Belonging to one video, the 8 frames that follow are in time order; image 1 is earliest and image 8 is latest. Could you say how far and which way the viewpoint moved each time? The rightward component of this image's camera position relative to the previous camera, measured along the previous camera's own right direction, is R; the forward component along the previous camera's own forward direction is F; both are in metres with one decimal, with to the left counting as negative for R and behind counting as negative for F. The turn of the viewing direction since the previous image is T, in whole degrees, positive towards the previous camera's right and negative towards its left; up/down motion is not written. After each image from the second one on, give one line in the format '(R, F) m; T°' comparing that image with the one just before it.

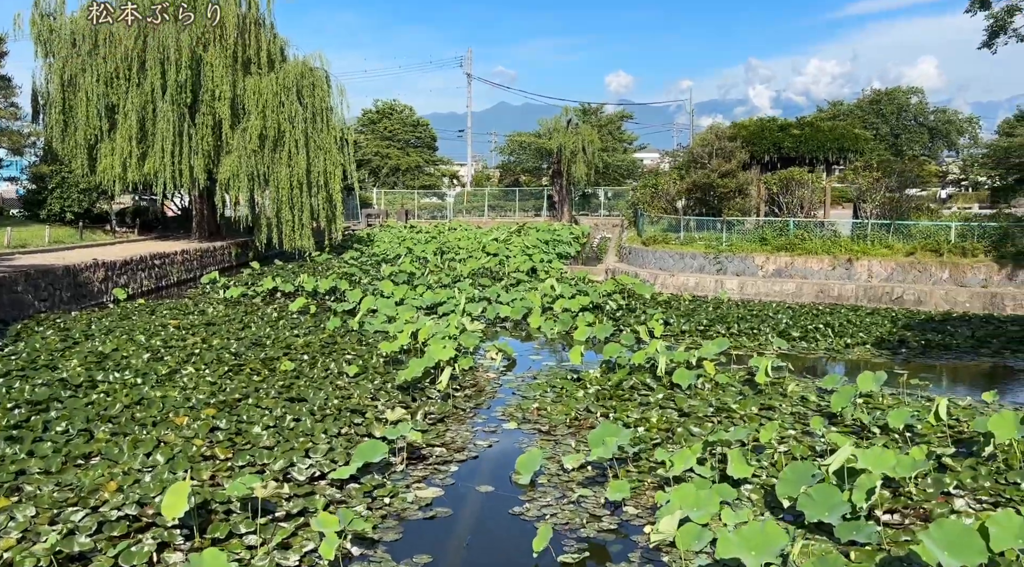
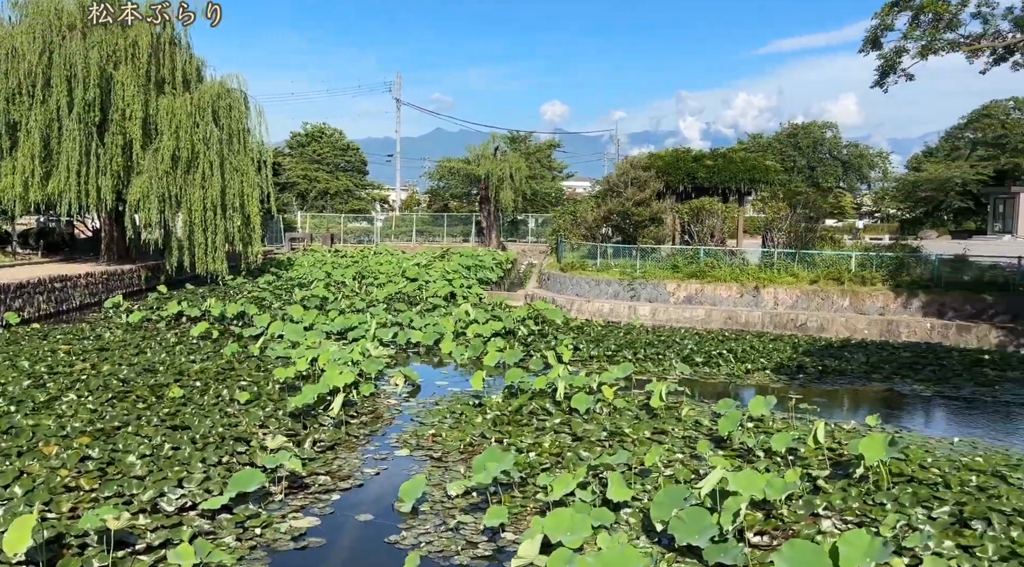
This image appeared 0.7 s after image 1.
(+0.3, -0.1) m; +4°
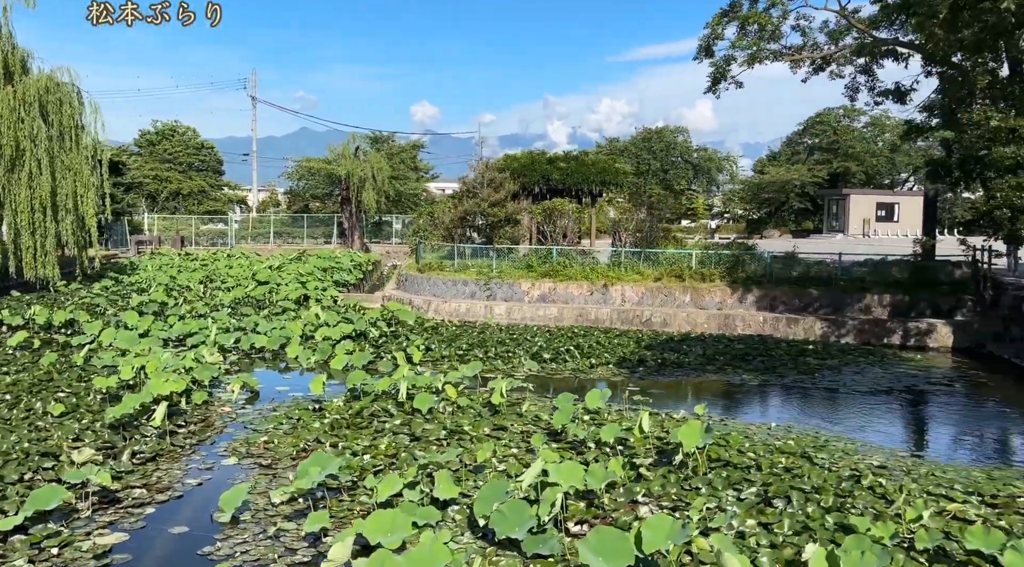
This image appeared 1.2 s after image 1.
(+0.2, 0.0) m; +8°
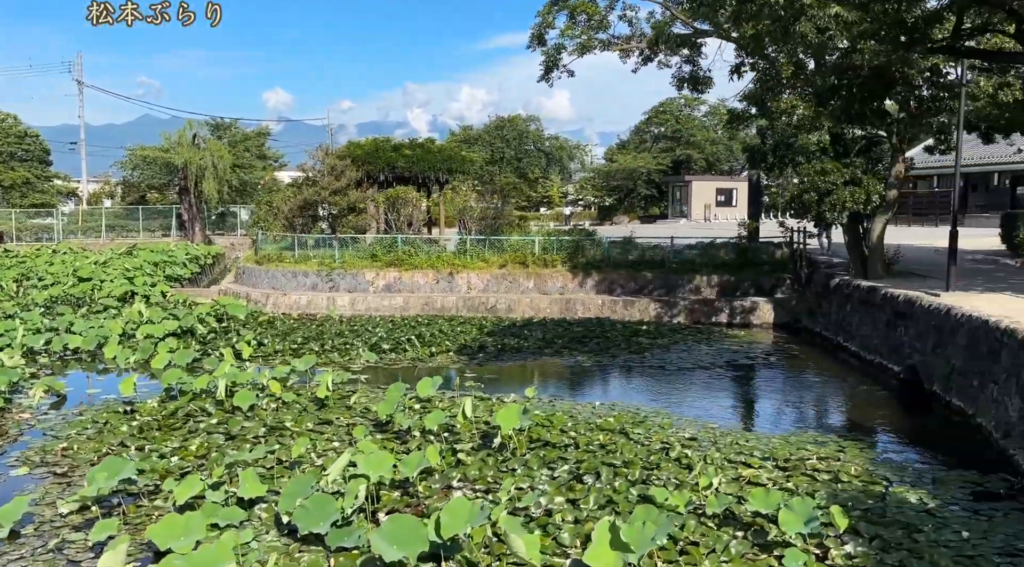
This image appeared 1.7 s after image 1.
(+0.3, 0.0) m; +8°
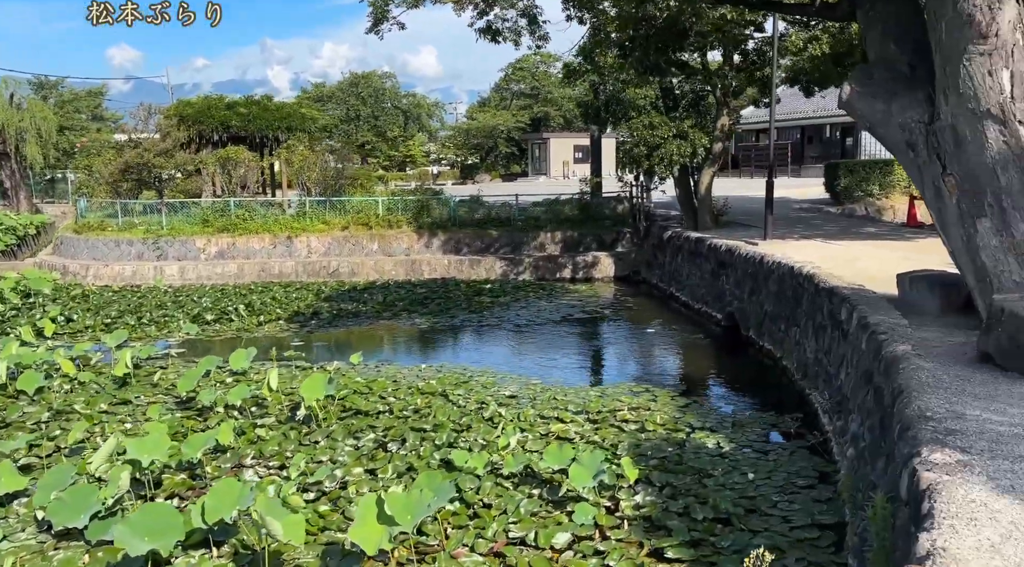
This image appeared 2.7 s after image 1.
(+0.5, +0.1) m; +8°
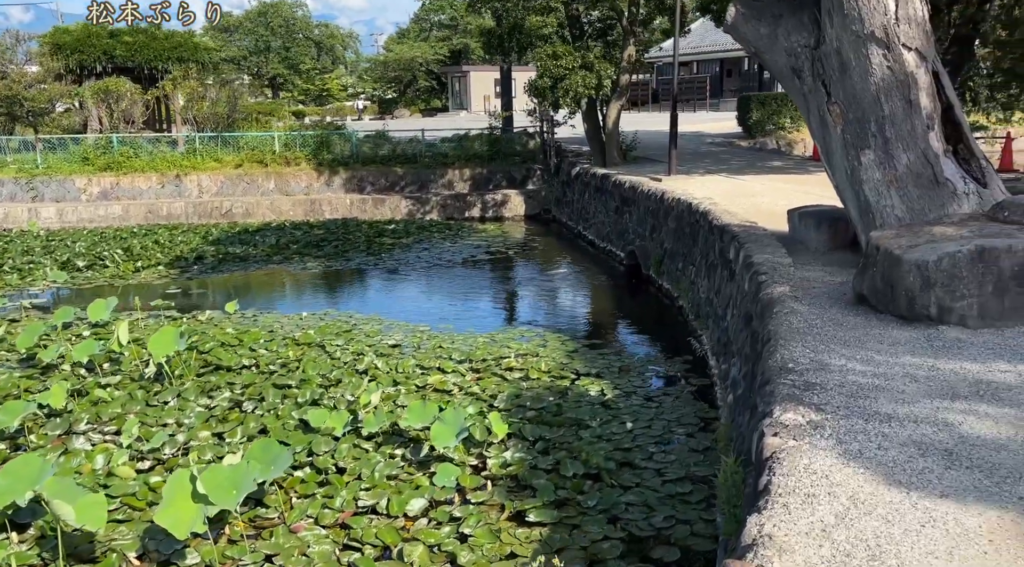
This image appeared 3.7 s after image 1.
(+0.4, +0.5) m; +4°
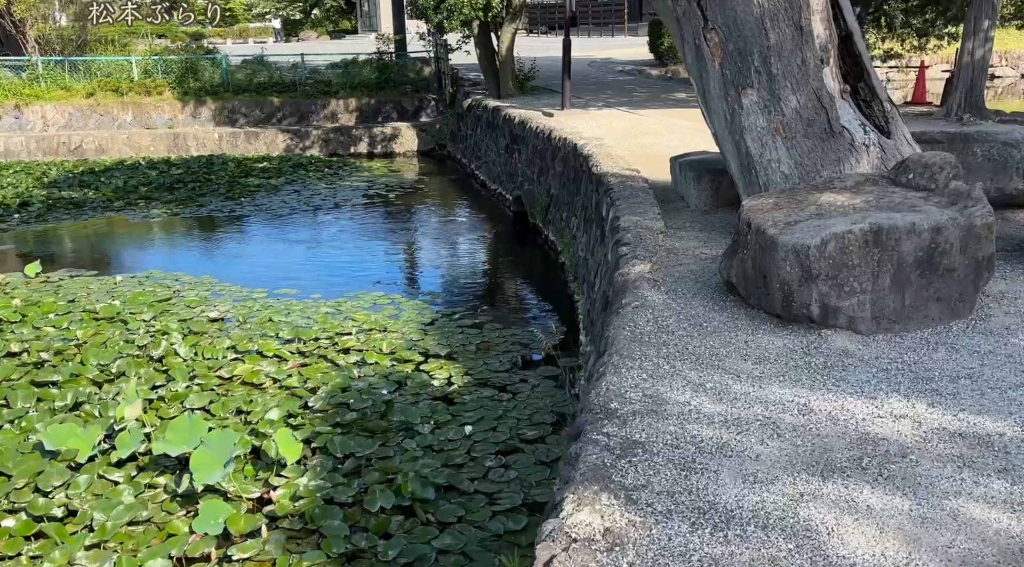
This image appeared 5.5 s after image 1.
(+0.6, +1.2) m; +4°
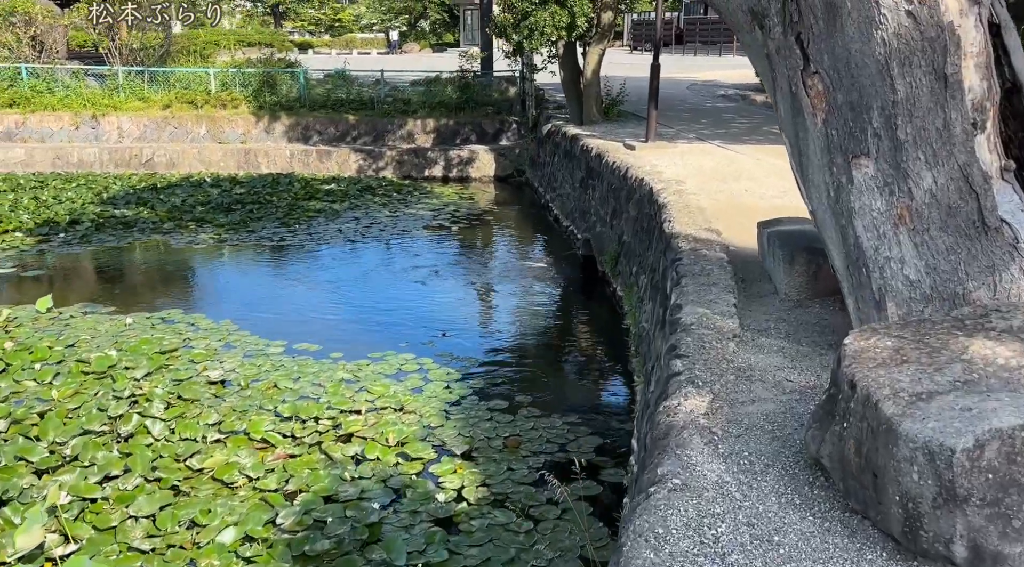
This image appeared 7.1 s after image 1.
(+0.3, +1.2) m; -6°
